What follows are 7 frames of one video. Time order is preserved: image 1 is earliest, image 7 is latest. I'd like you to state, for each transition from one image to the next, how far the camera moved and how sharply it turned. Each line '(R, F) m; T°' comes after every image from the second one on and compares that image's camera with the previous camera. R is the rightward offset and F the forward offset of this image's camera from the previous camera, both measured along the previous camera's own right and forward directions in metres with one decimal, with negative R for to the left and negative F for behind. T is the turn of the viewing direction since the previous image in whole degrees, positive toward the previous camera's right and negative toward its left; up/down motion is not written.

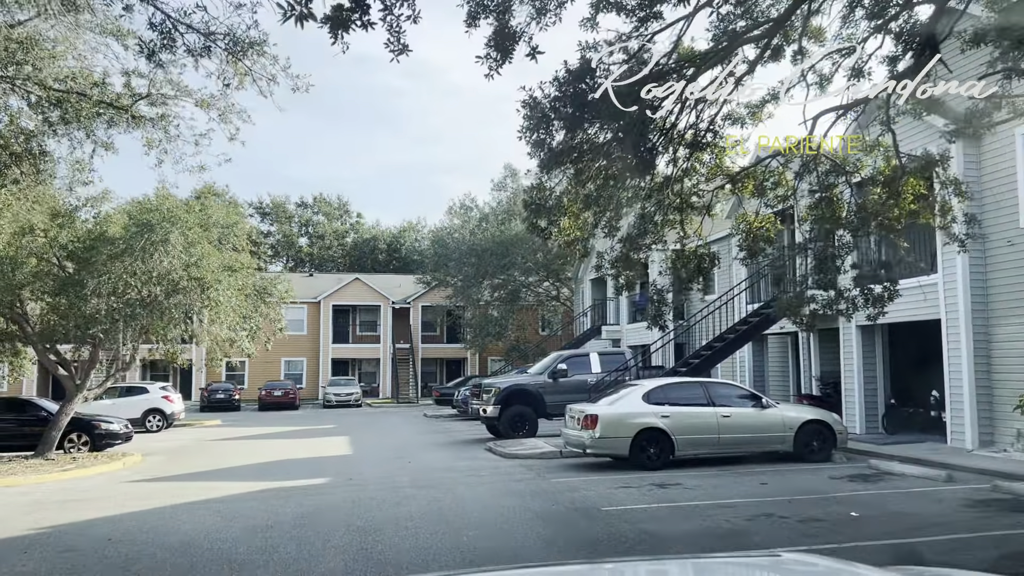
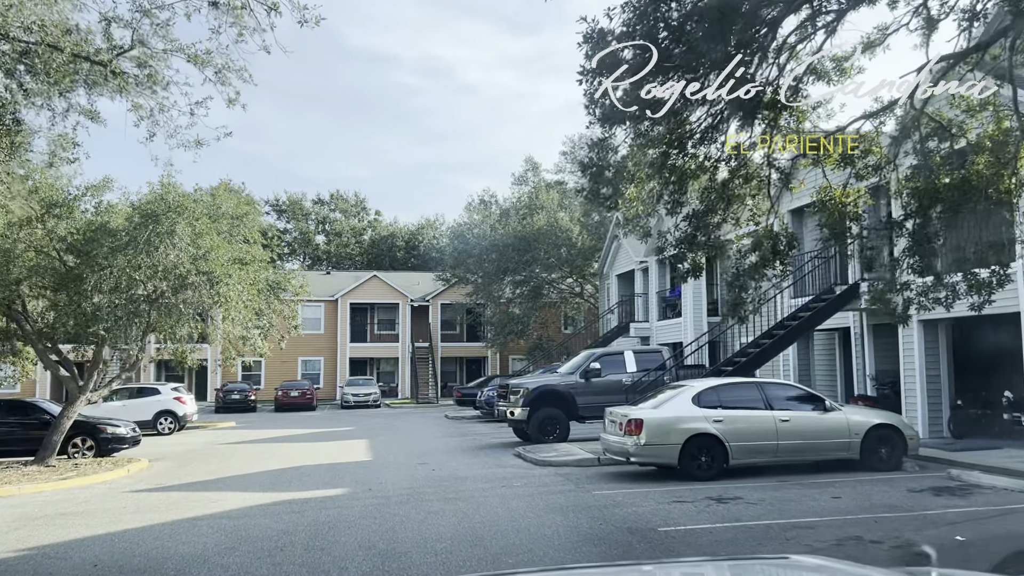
(-0.2, +1.1) m; -1°
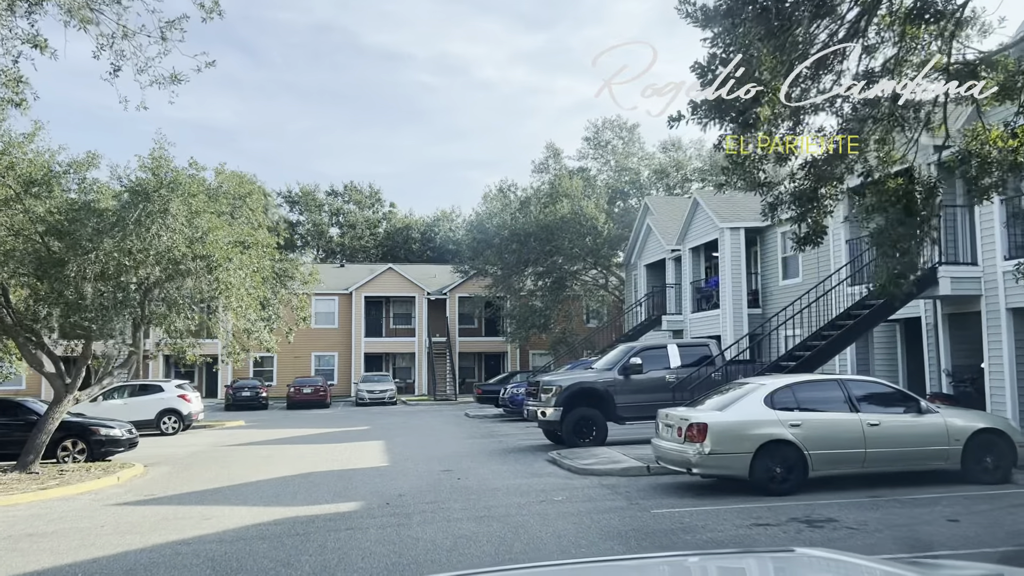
(-0.3, +1.6) m; -1°
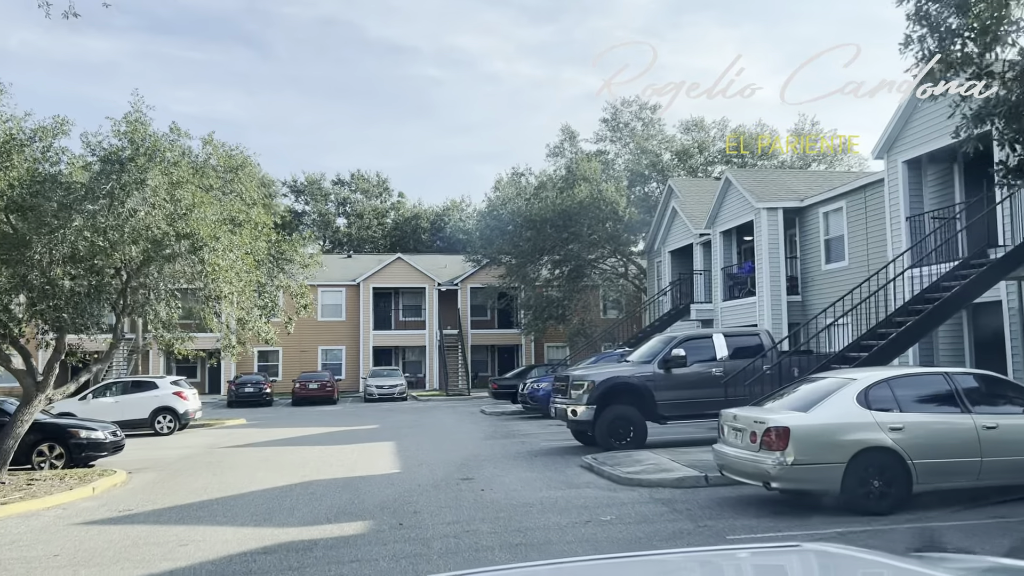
(-0.3, +1.7) m; -1°
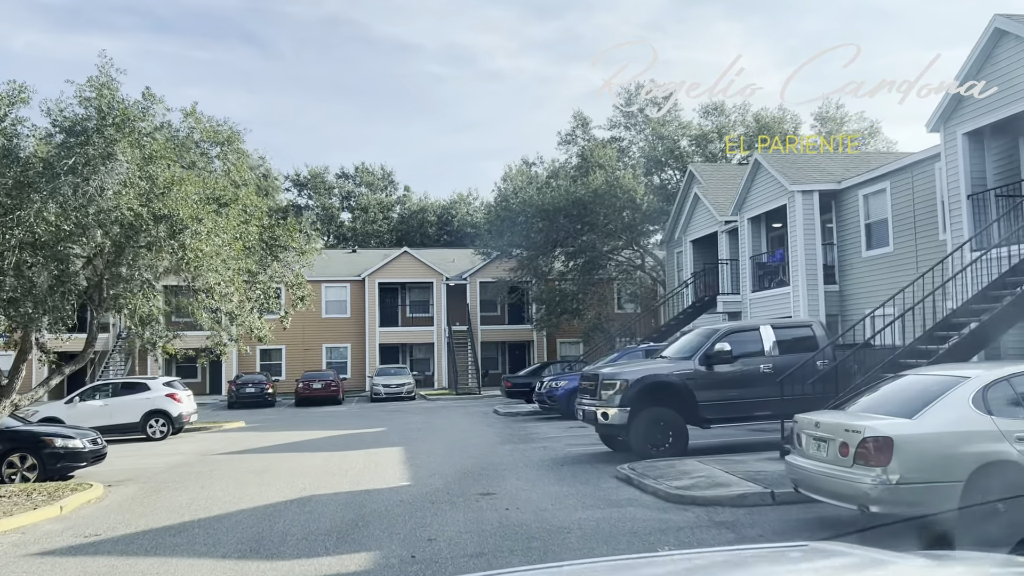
(-0.2, +1.4) m; 0°
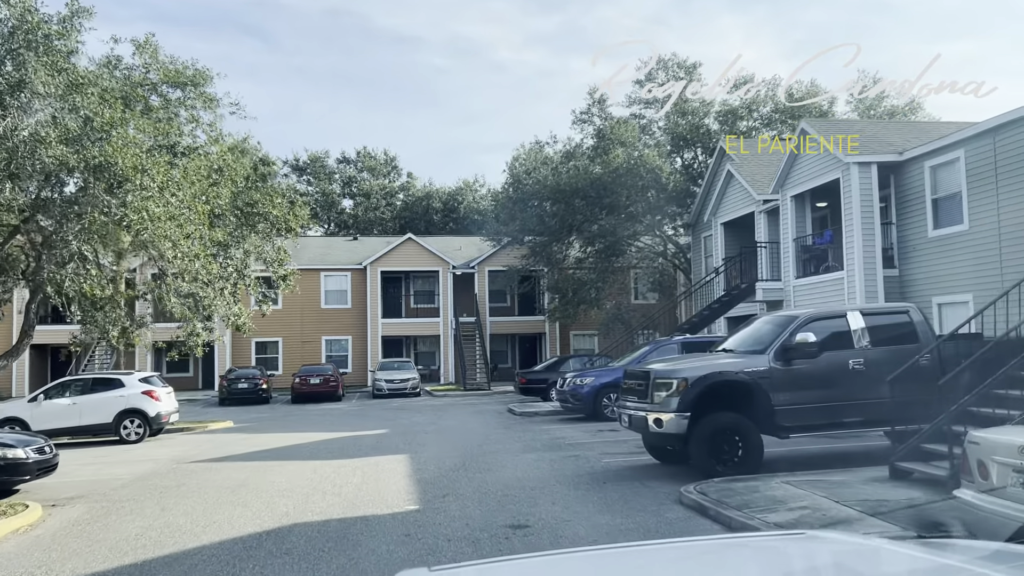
(-0.3, +2.2) m; 0°
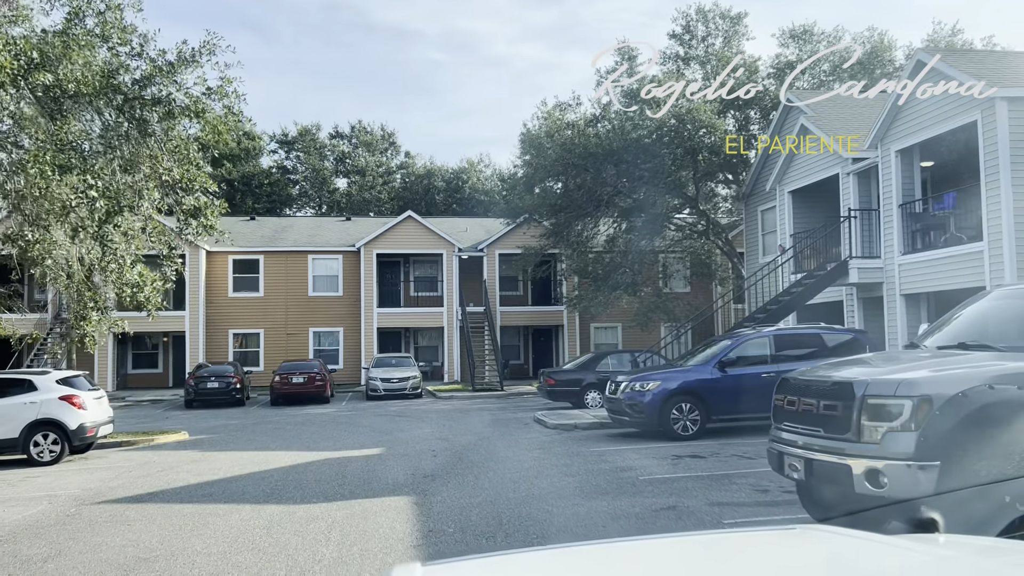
(-0.6, +4.2) m; 0°
